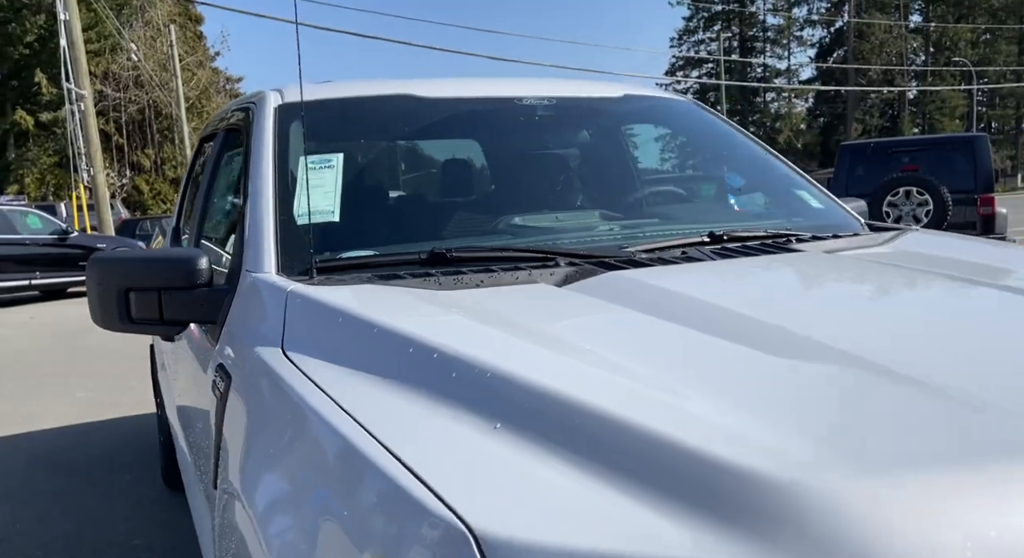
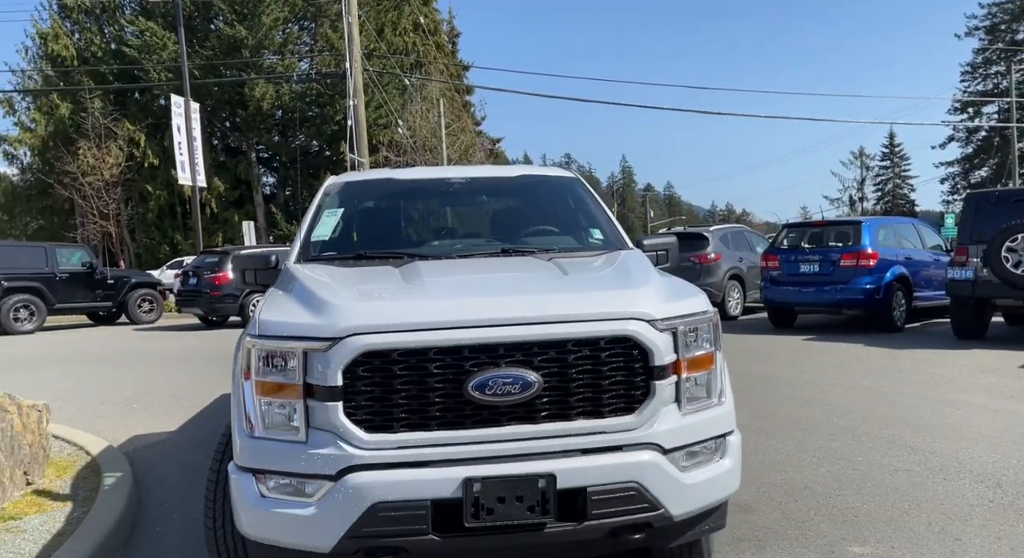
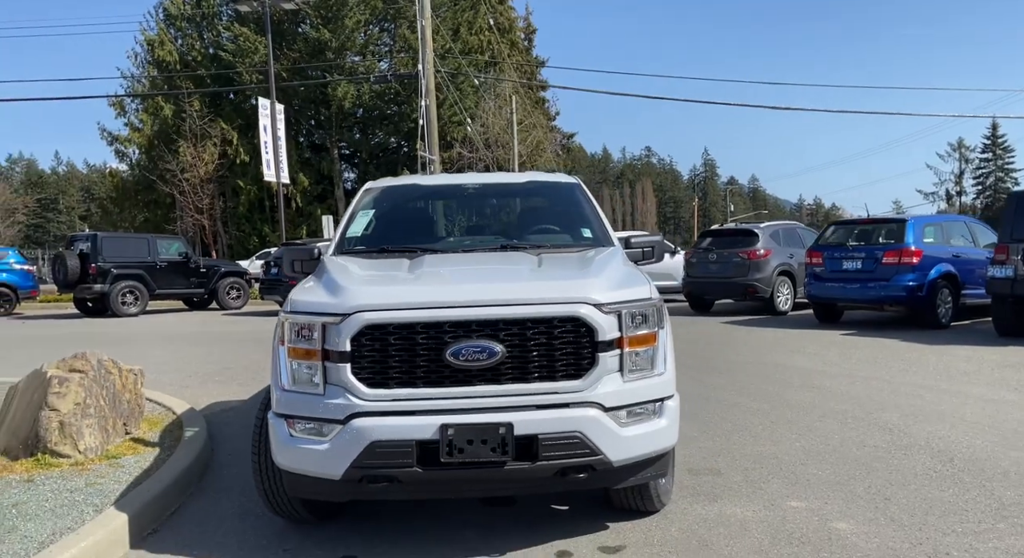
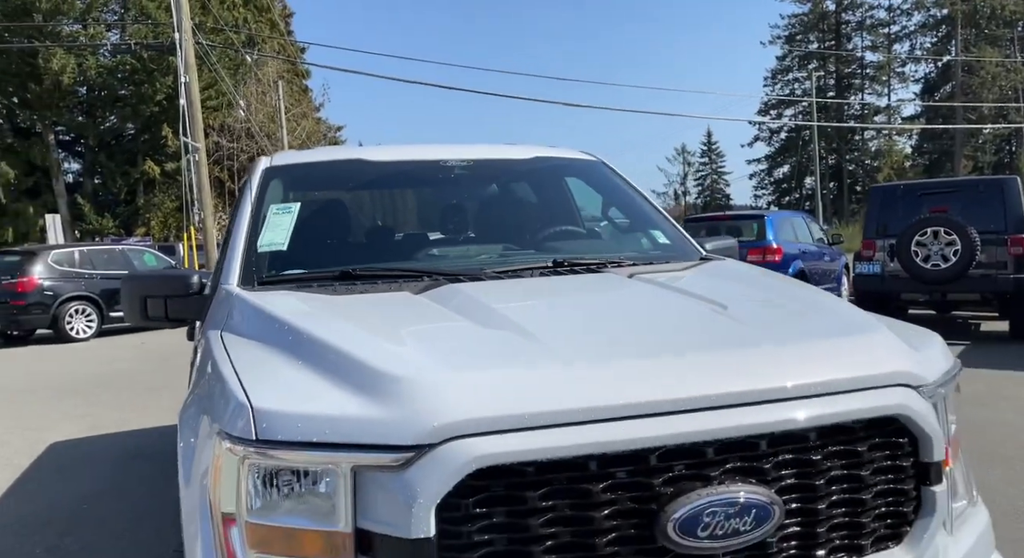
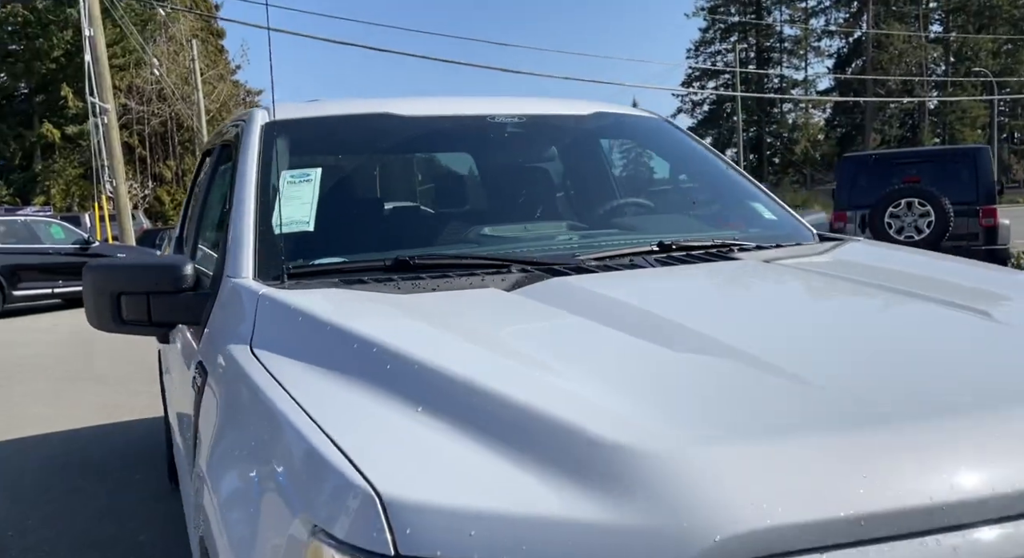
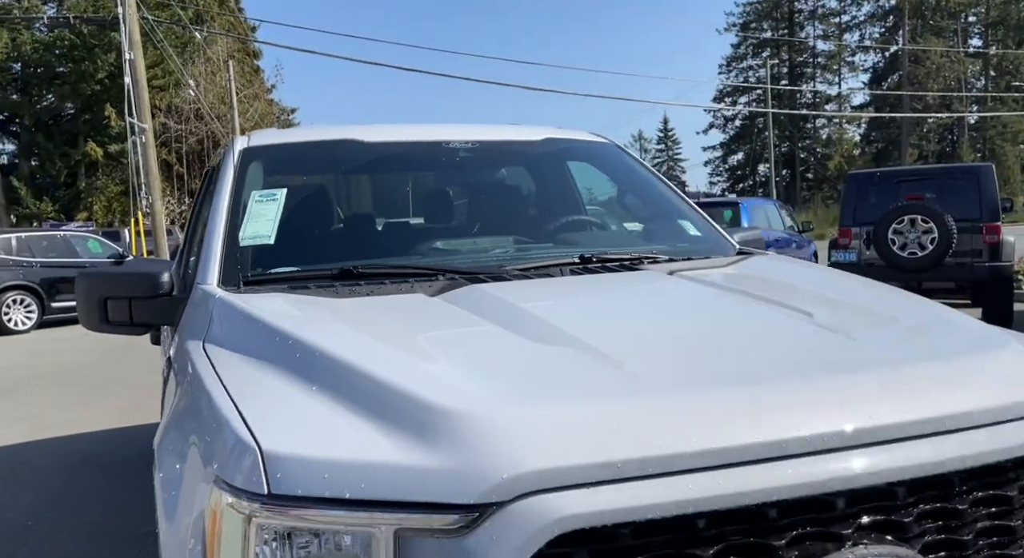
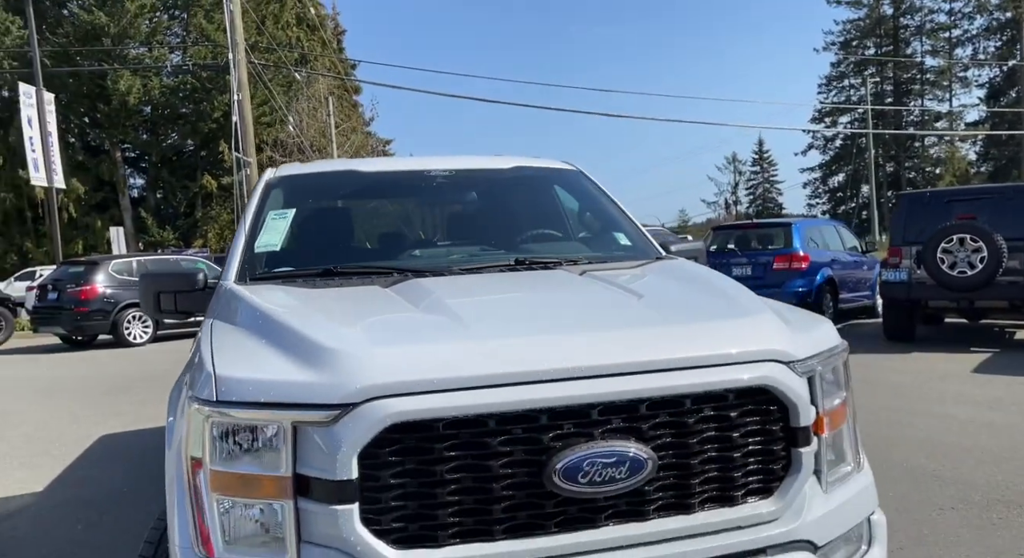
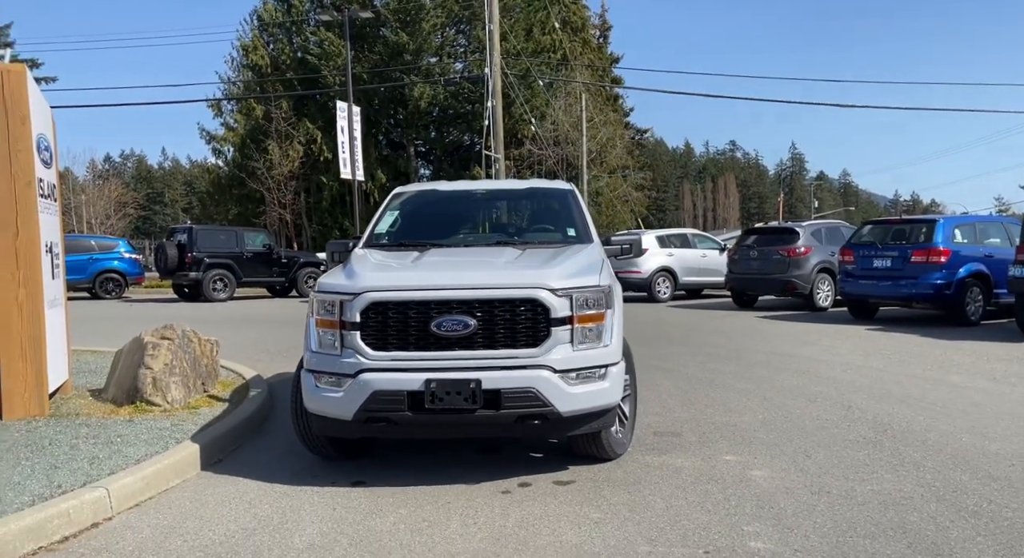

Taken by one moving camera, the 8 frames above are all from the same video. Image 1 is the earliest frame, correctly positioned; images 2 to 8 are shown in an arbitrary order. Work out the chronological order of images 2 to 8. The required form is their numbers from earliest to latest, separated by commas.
5, 6, 4, 7, 2, 3, 8
